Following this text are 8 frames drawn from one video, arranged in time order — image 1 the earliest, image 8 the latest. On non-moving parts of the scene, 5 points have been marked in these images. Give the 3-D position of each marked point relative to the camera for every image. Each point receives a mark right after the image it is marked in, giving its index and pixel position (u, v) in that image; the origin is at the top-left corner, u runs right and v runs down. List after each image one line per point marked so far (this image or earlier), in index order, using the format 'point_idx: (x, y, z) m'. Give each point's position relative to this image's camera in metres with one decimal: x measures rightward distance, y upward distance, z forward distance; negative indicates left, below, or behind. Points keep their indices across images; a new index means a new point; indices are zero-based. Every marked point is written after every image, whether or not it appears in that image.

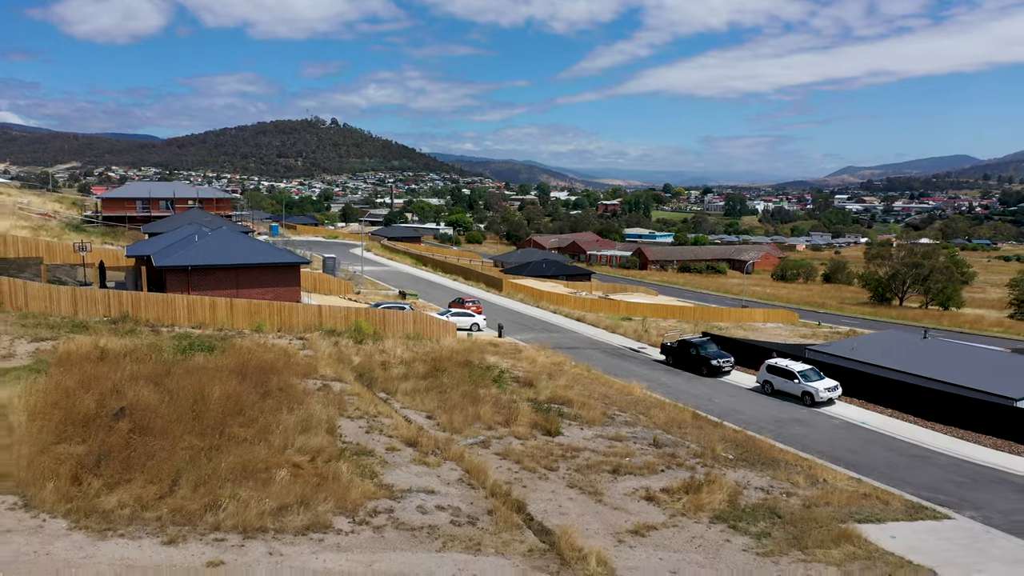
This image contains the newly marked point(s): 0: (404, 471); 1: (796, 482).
0: (-0.5, -0.8, +4.2) m
1: (+1.5, -1.0, +4.6) m
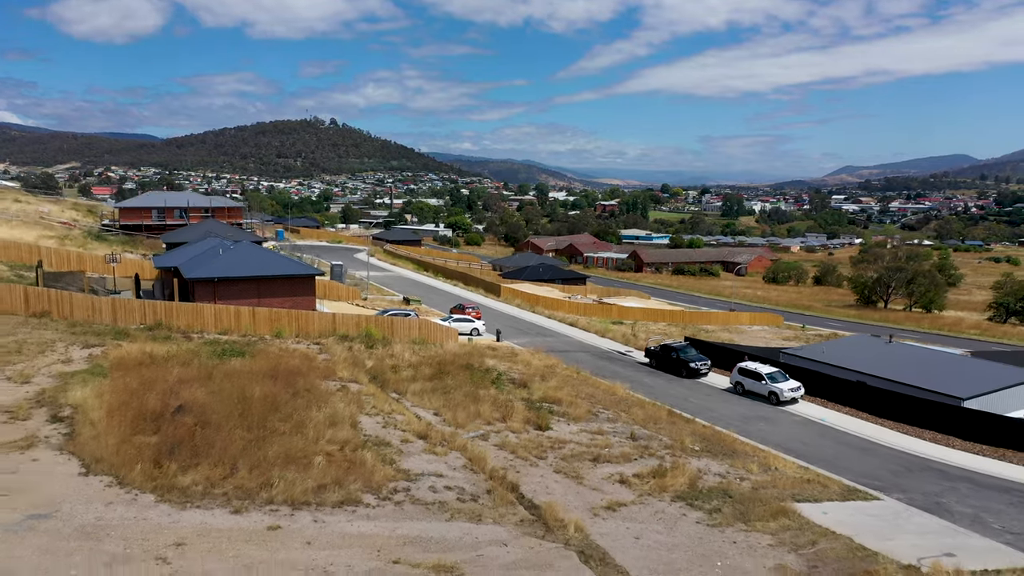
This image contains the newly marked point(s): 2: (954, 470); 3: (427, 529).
0: (-0.5, -0.9, +5.0) m
1: (+1.4, -1.1, +5.4) m
2: (+2.9, -1.2, +6.0) m
3: (-0.4, -1.0, +3.8) m
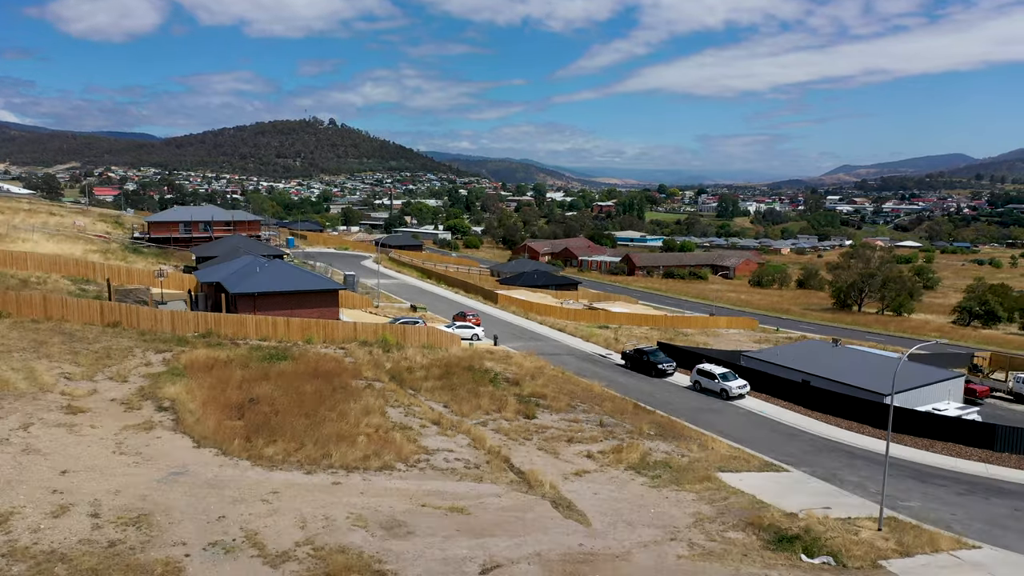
0: (-0.6, -1.1, +6.5) m
1: (+1.4, -1.2, +7.0) m
2: (+2.9, -1.3, +7.5) m
3: (-0.4, -1.2, +5.4) m
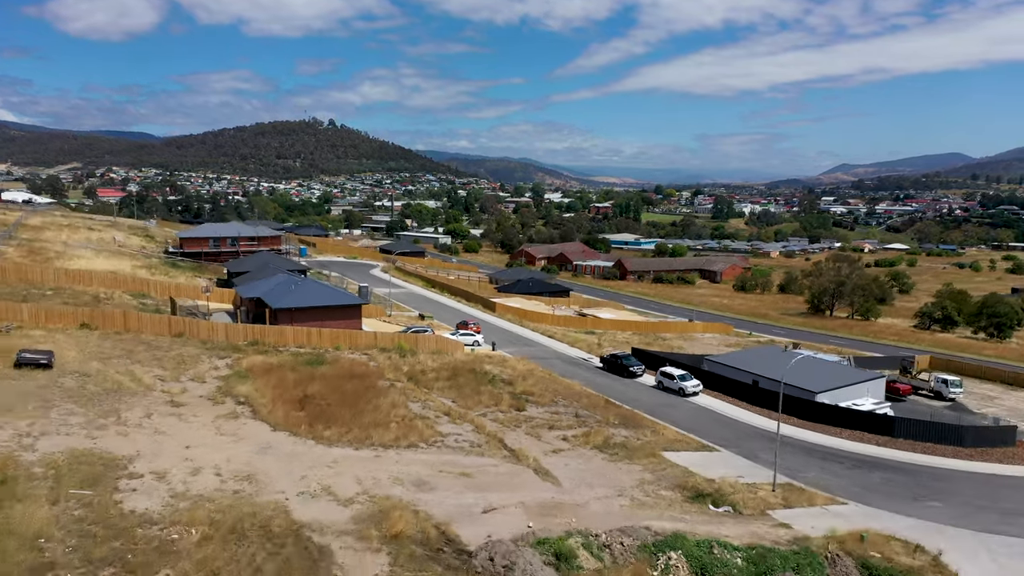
0: (-0.6, -1.3, +8.5) m
1: (+1.3, -1.4, +8.9) m
2: (+2.8, -1.6, +9.5) m
3: (-0.5, -1.4, +7.4) m
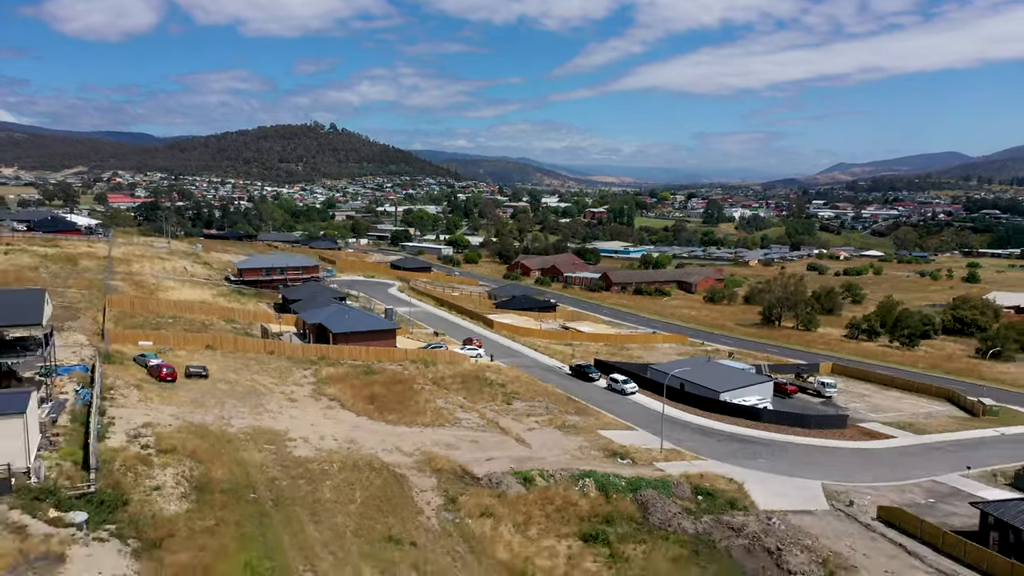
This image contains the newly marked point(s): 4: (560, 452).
0: (-0.8, -1.9, +13.2) m
1: (+1.2, -2.0, +13.7) m
2: (+2.7, -2.1, +14.3) m
3: (-0.6, -2.0, +12.1) m
4: (+0.6, -2.1, +11.7) m
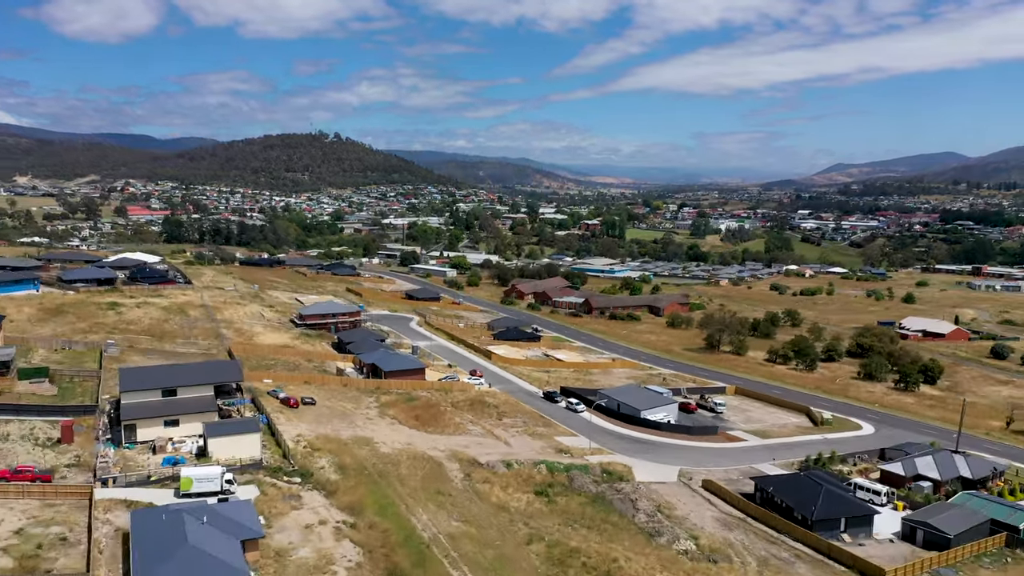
0: (-1.0, -3.3, +21.6) m
1: (+1.0, -3.5, +22.1) m
2: (+2.5, -3.6, +22.6) m
3: (-0.9, -3.4, +20.5) m
4: (+0.4, -3.6, +20.0) m
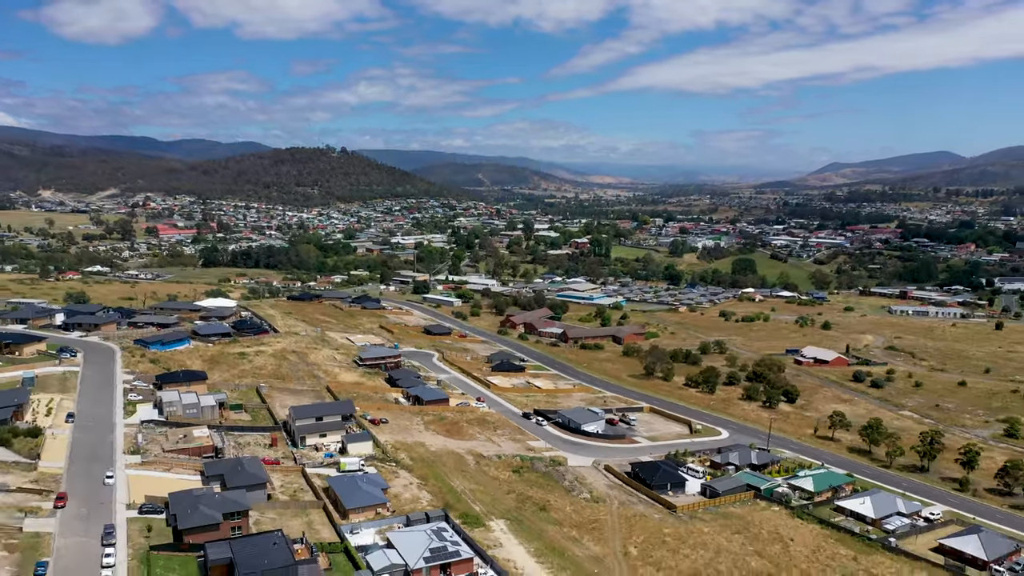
0: (-1.4, -6.1, +37.3) m
1: (+0.5, -6.3, +37.8) m
2: (+2.0, -6.4, +38.4) m
3: (-1.3, -6.3, +36.2) m
4: (0.0, -6.4, +35.8) m
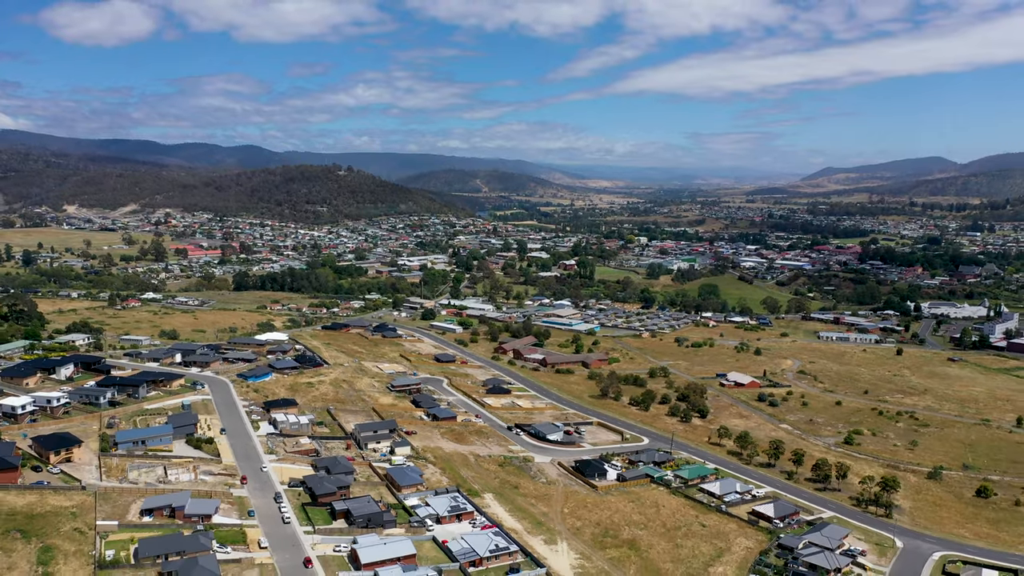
0: (-2.2, -9.7, +56.4) m
1: (-0.3, -9.8, +56.8) m
2: (+1.2, -9.9, +57.4) m
3: (-2.1, -9.8, +55.3) m
4: (-0.8, -10.0, +54.8) m
